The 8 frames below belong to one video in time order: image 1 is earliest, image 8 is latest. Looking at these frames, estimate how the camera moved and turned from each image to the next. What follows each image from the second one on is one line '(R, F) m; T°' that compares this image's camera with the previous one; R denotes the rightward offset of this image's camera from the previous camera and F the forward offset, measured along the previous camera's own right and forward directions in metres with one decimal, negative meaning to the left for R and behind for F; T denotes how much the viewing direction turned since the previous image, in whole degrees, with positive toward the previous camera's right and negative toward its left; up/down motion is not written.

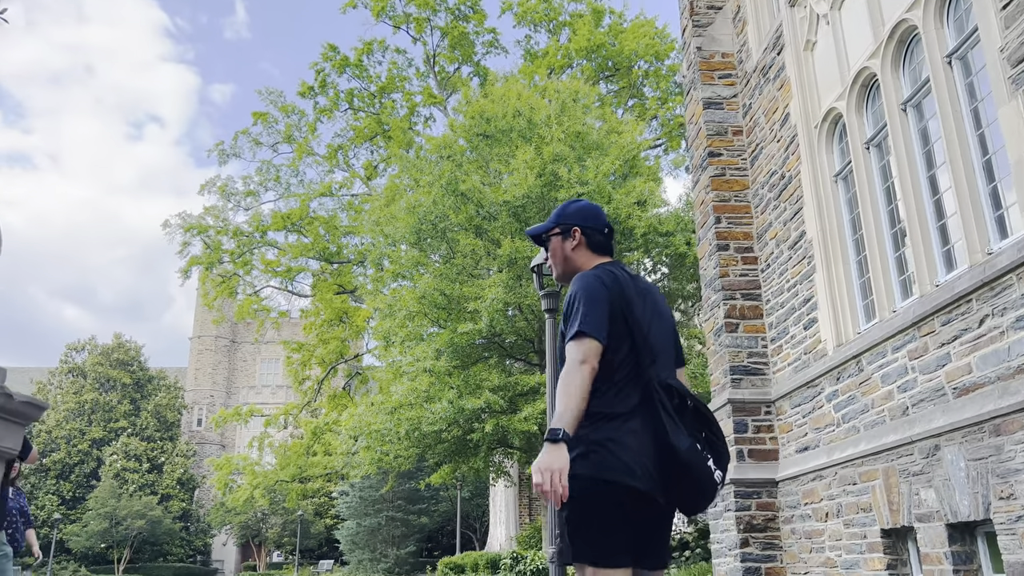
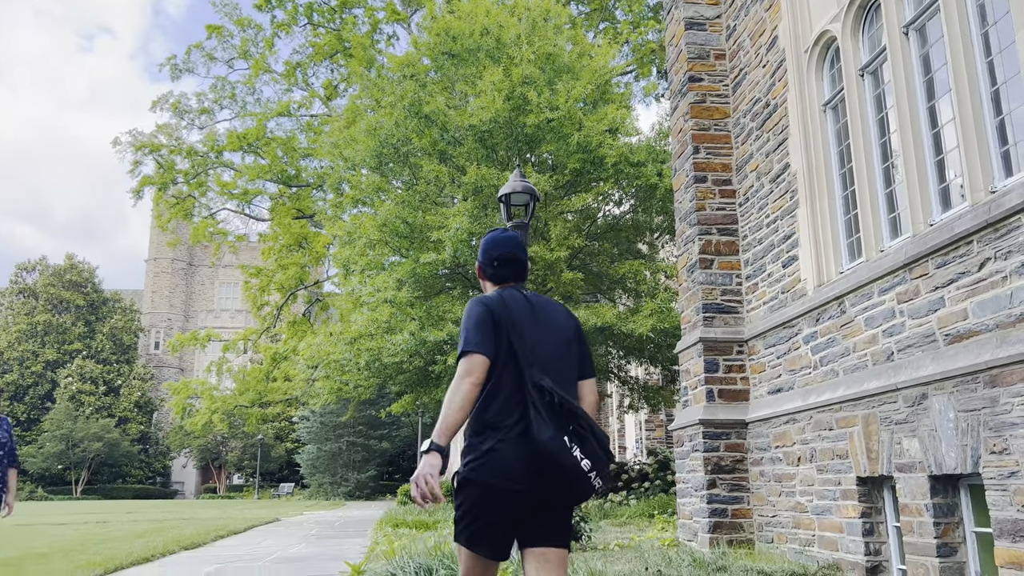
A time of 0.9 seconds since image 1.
(0.0, +0.4) m; +3°
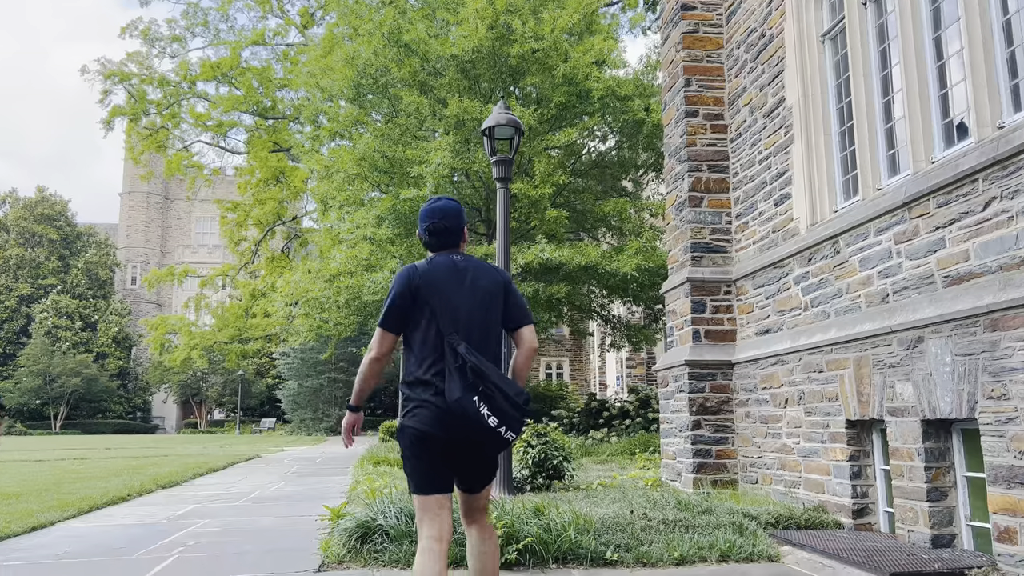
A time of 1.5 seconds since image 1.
(0.0, +0.2) m; +1°
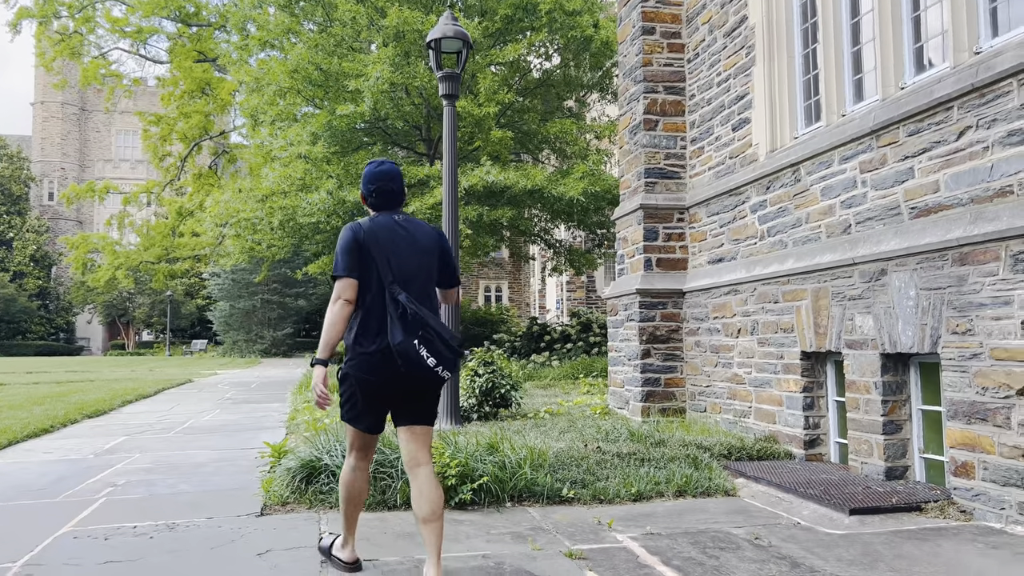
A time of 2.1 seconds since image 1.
(-0.1, +0.3) m; +4°
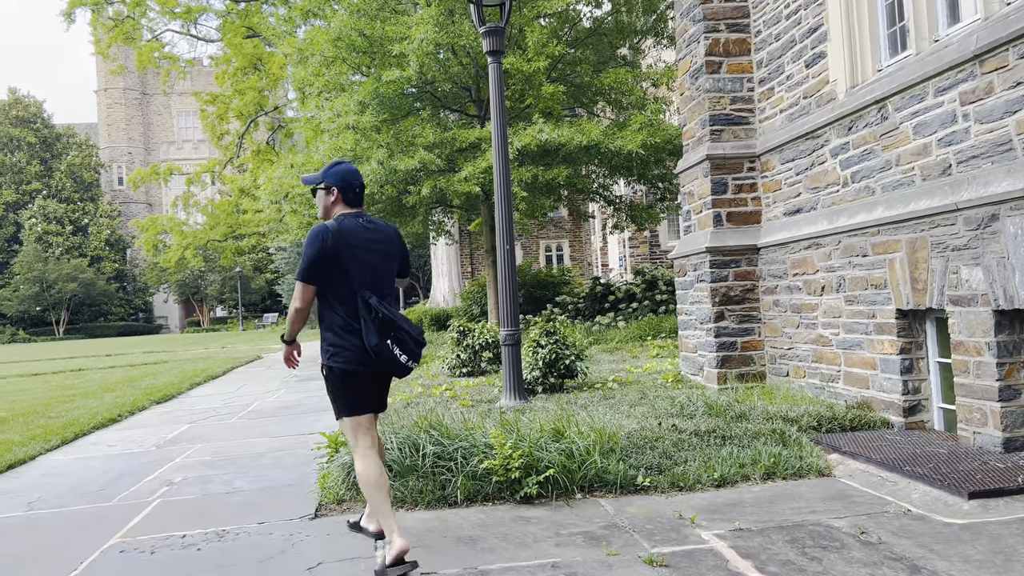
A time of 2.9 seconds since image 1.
(0.0, +0.4) m; -4°
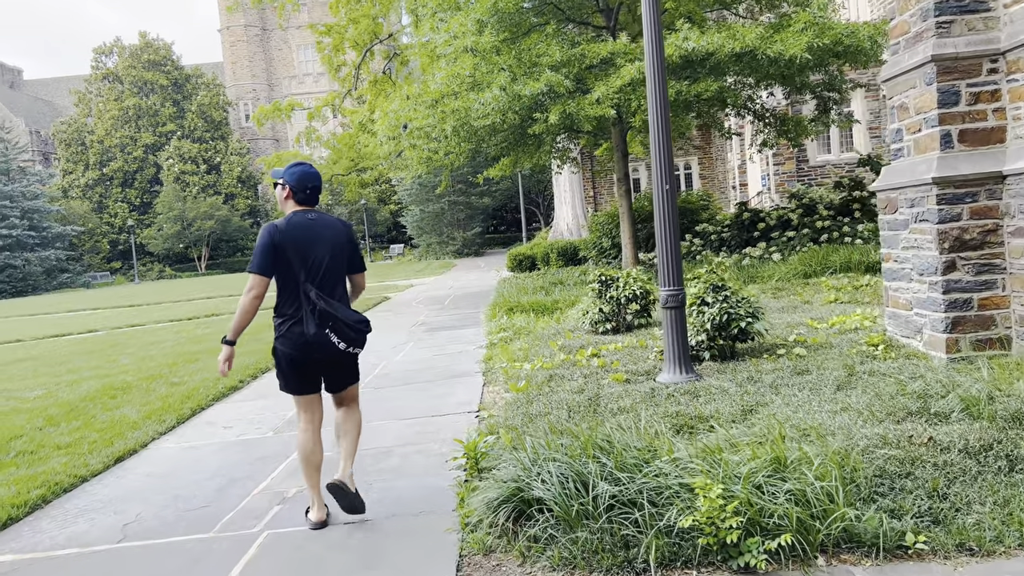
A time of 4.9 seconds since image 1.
(-0.3, +1.0) m; -8°
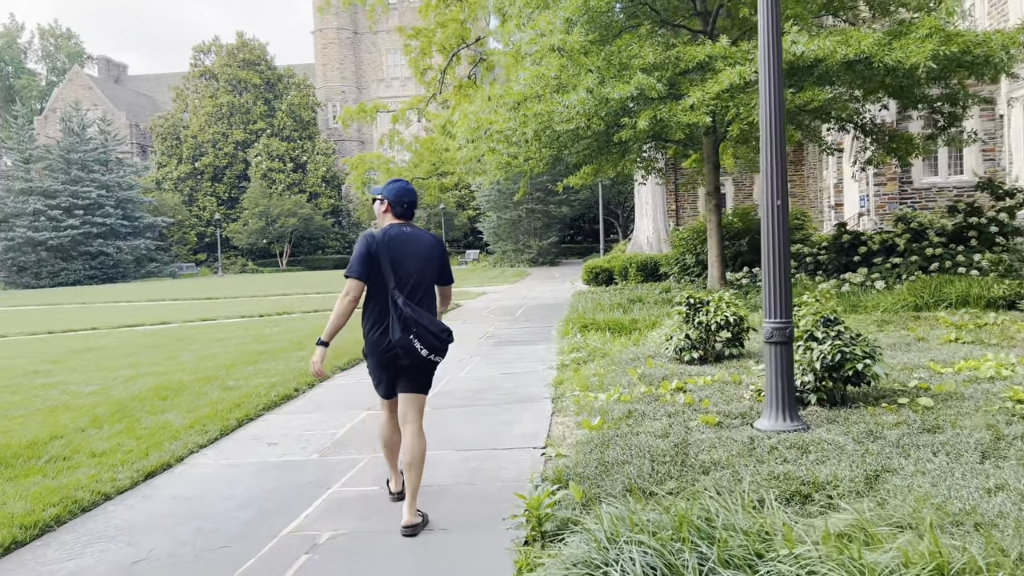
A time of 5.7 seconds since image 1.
(0.0, +0.6) m; -5°
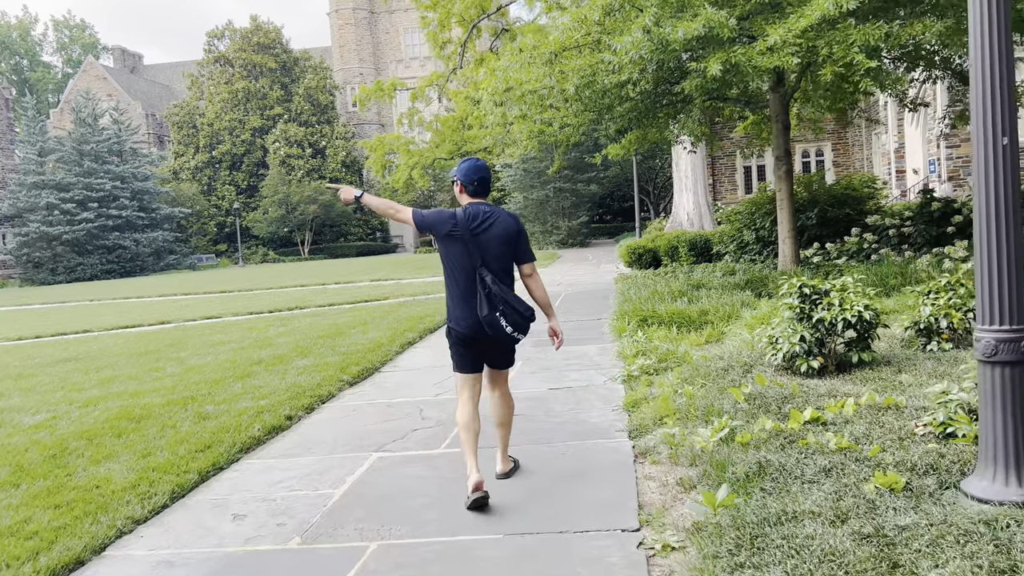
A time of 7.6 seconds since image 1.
(-0.2, +1.5) m; -2°
